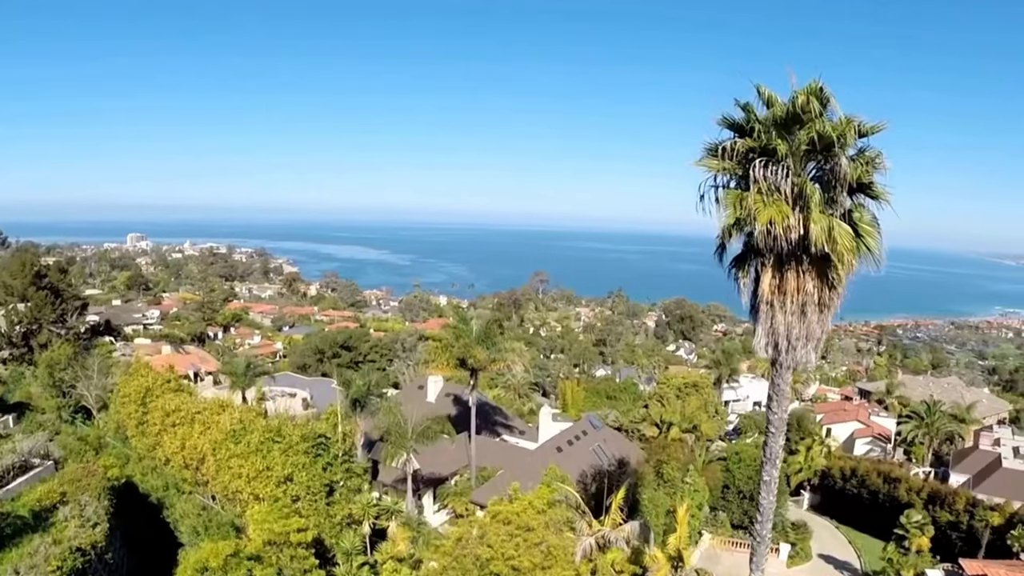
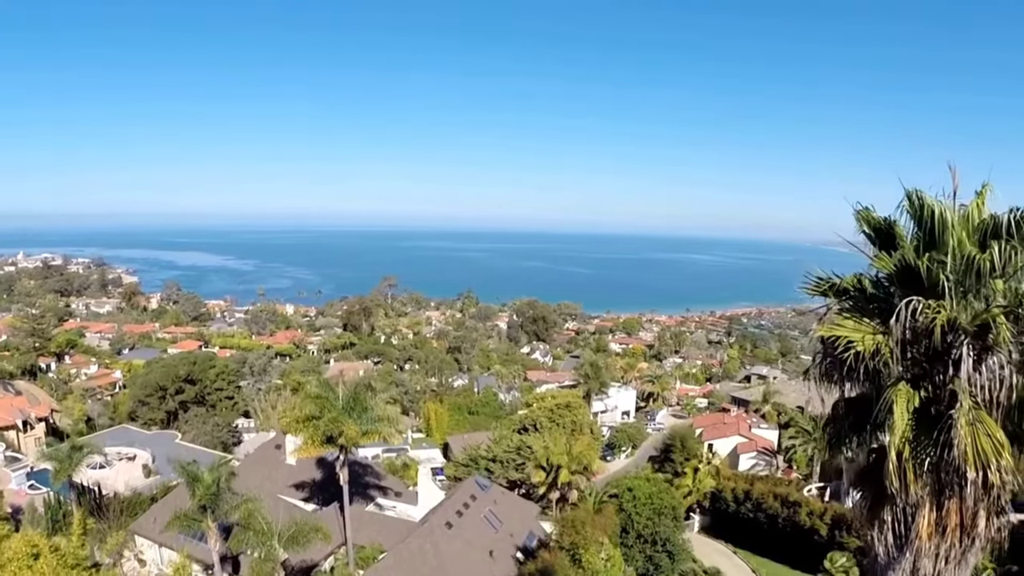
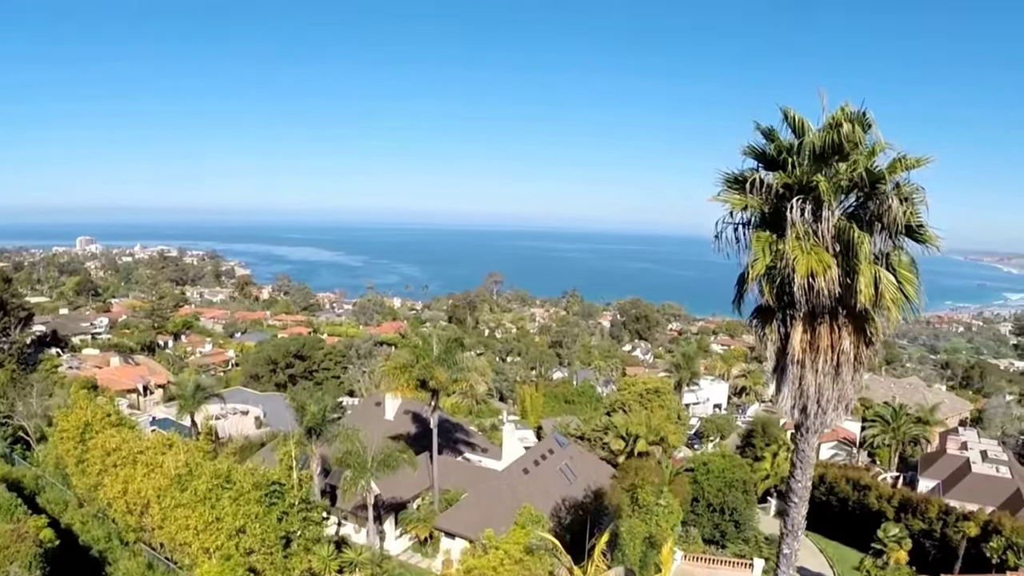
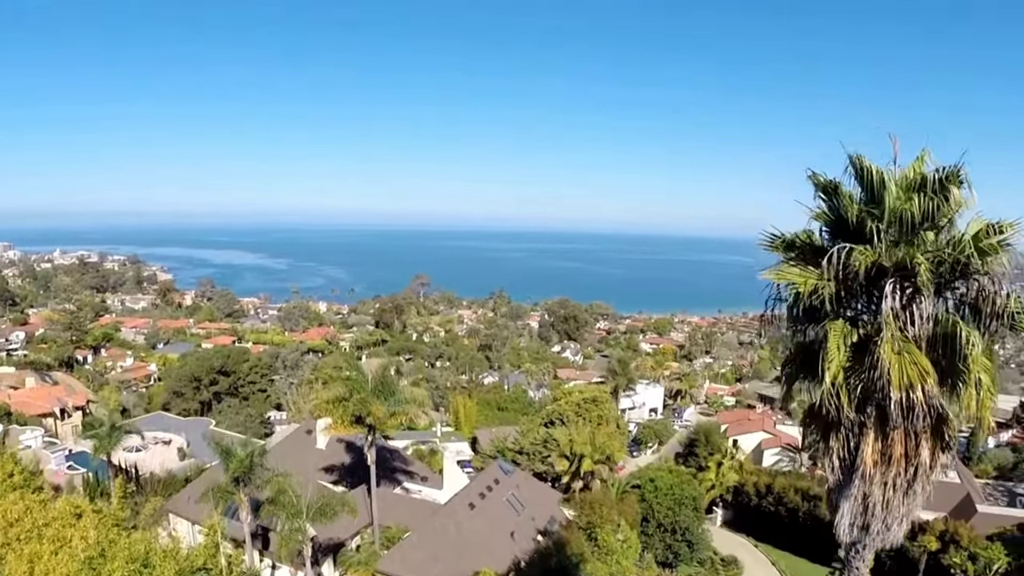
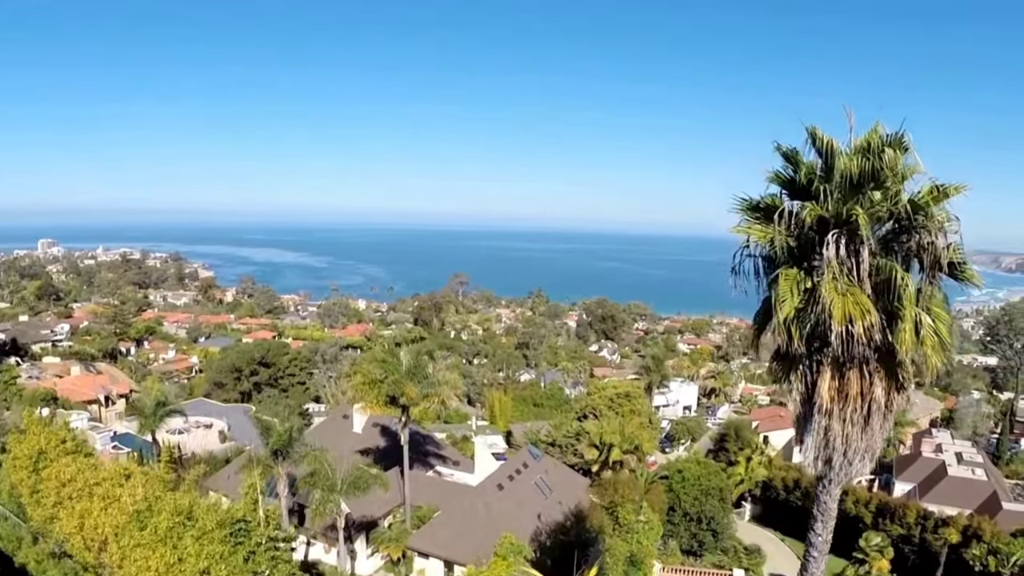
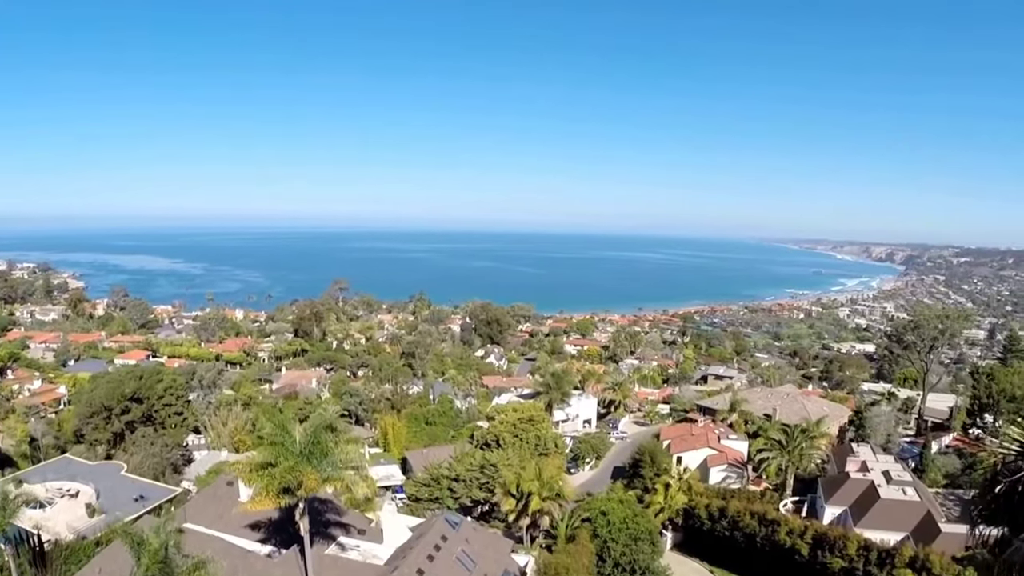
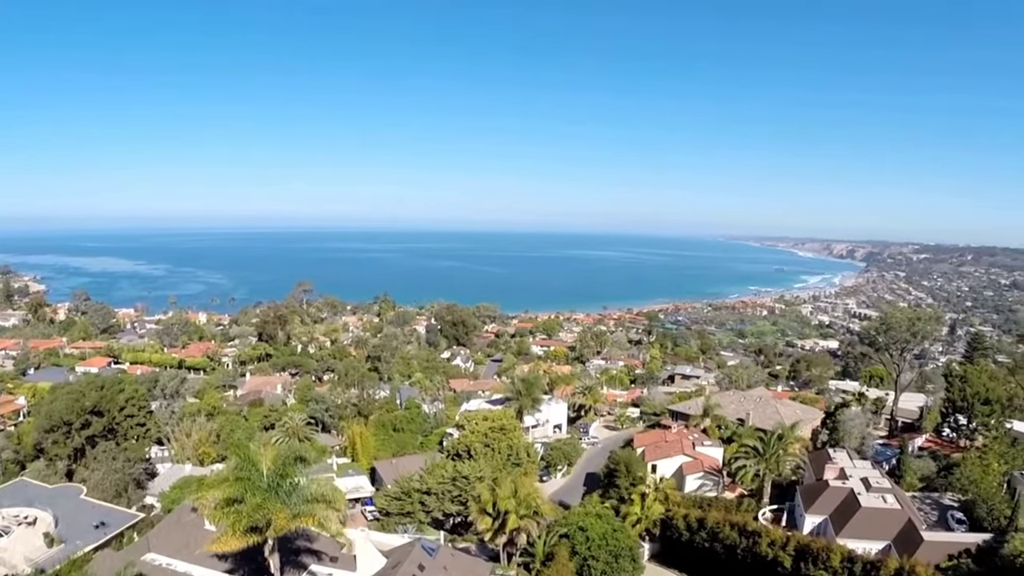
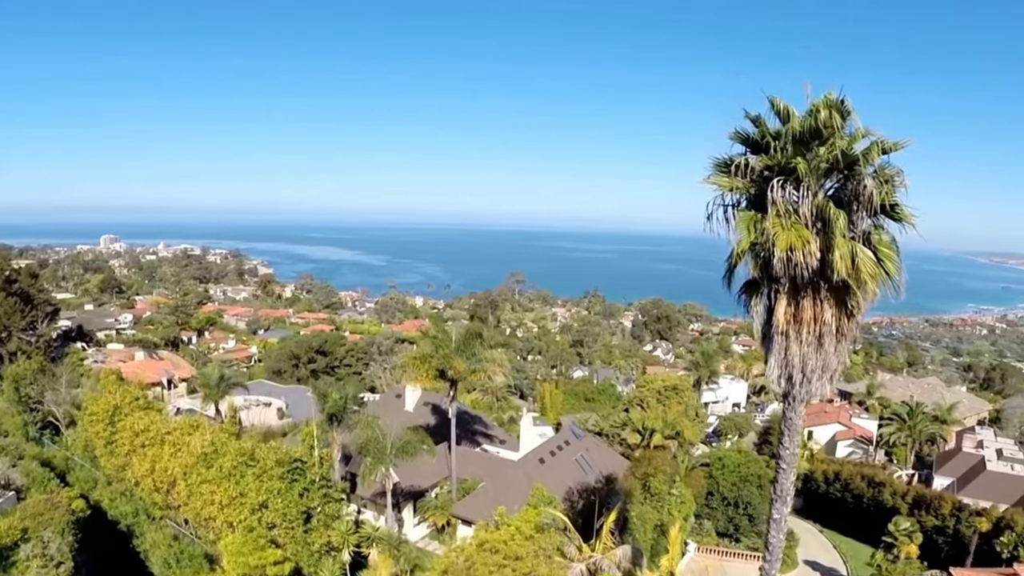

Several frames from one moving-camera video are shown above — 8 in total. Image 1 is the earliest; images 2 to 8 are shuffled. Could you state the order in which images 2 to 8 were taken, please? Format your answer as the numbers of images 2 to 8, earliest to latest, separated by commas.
8, 3, 5, 4, 2, 6, 7
